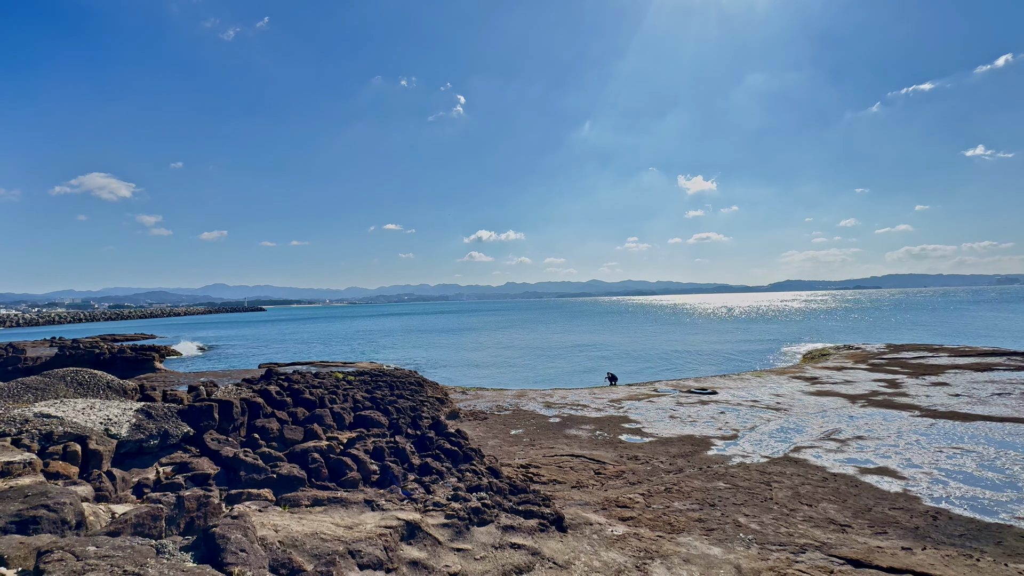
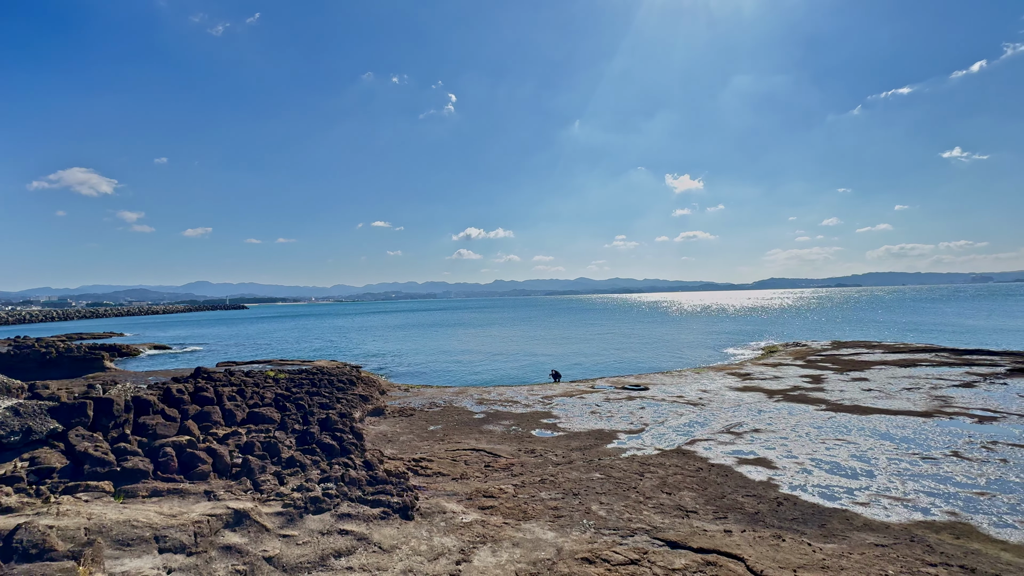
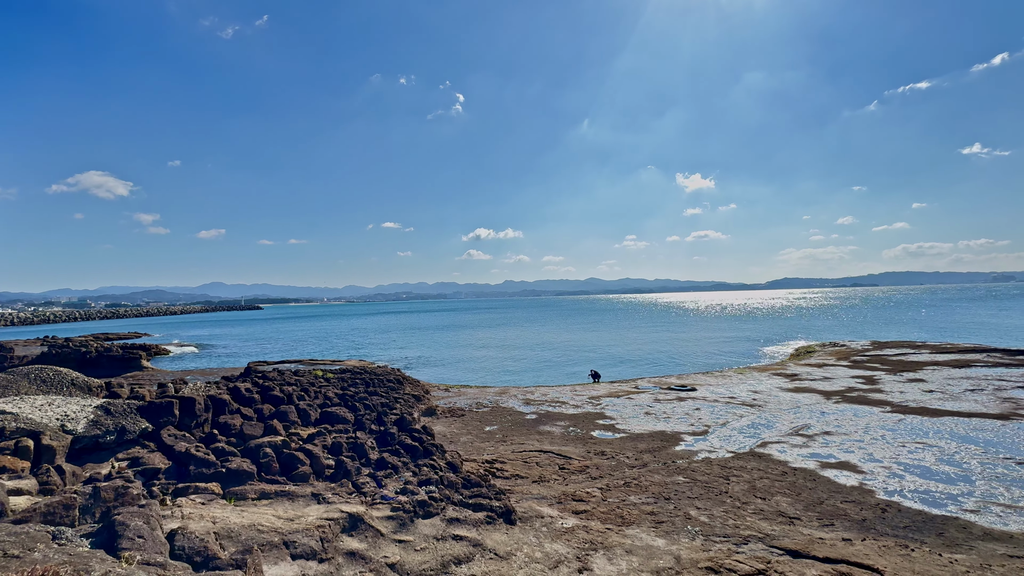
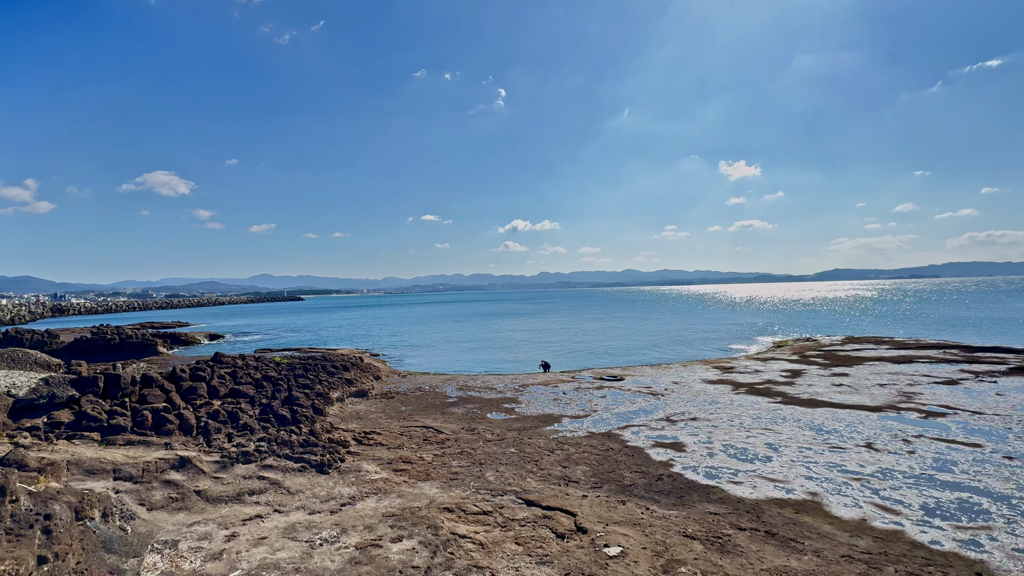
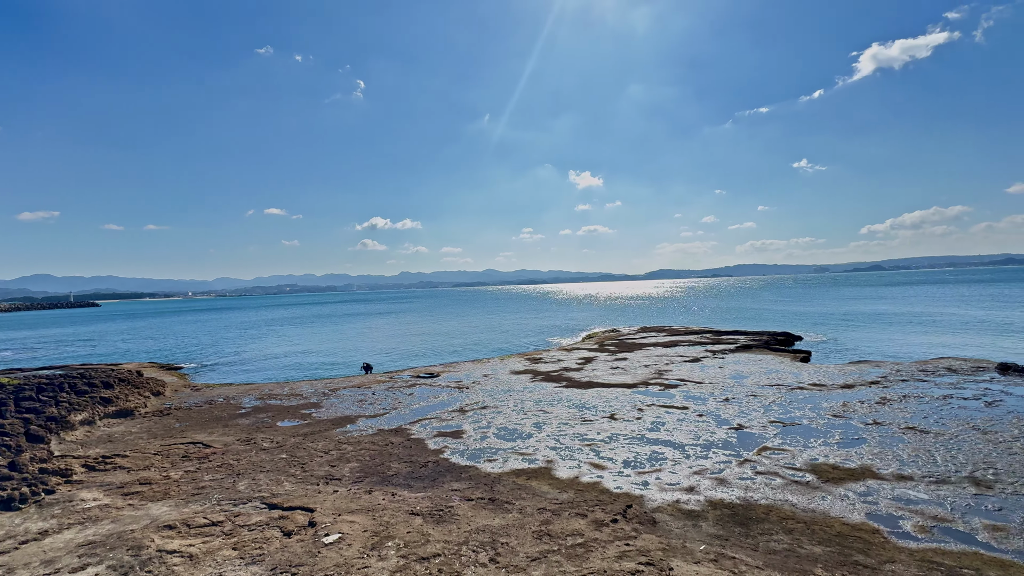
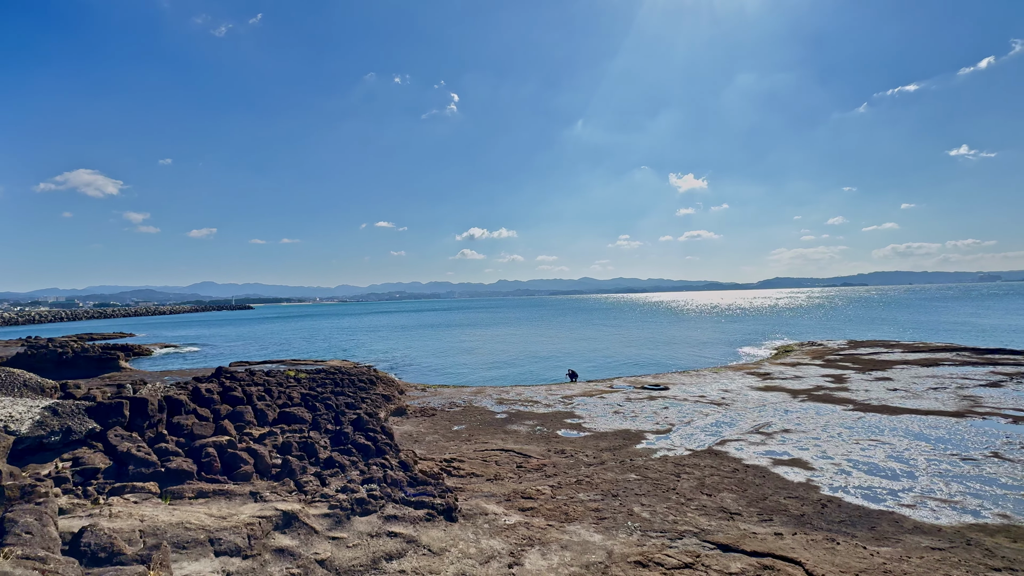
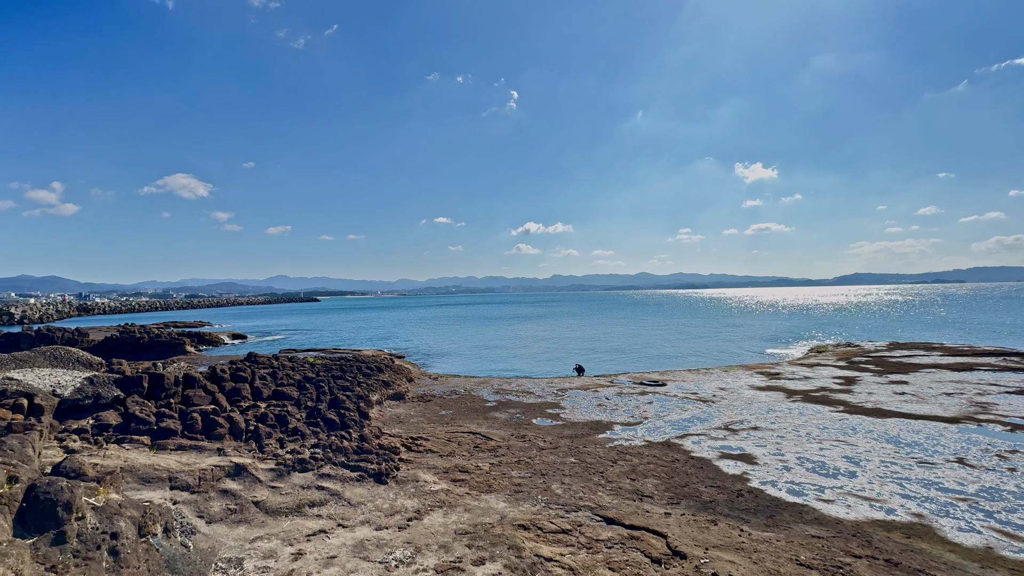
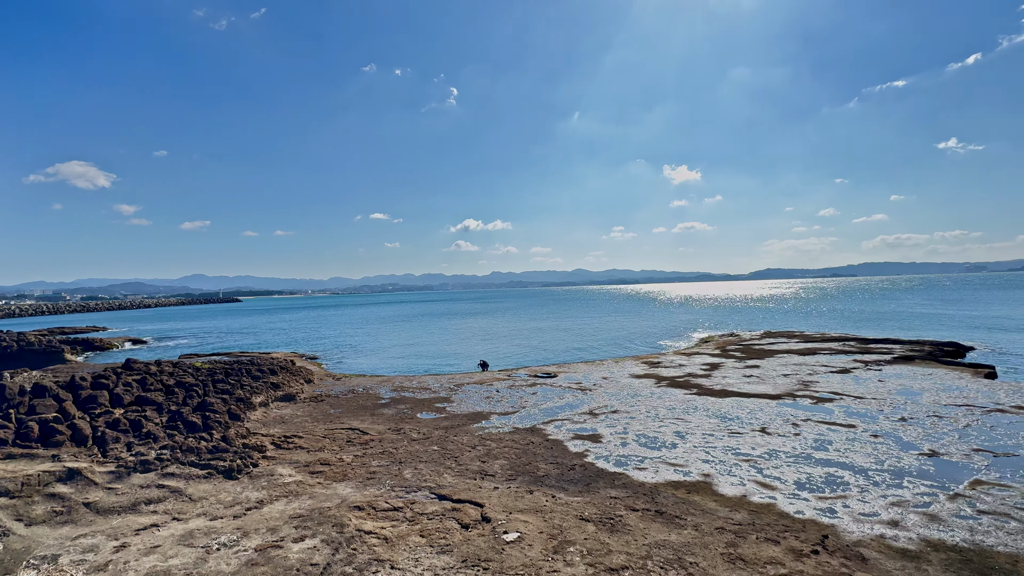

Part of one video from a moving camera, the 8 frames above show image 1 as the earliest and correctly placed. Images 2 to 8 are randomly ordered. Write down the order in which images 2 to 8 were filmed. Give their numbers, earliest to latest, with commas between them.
3, 6, 2, 7, 4, 8, 5
